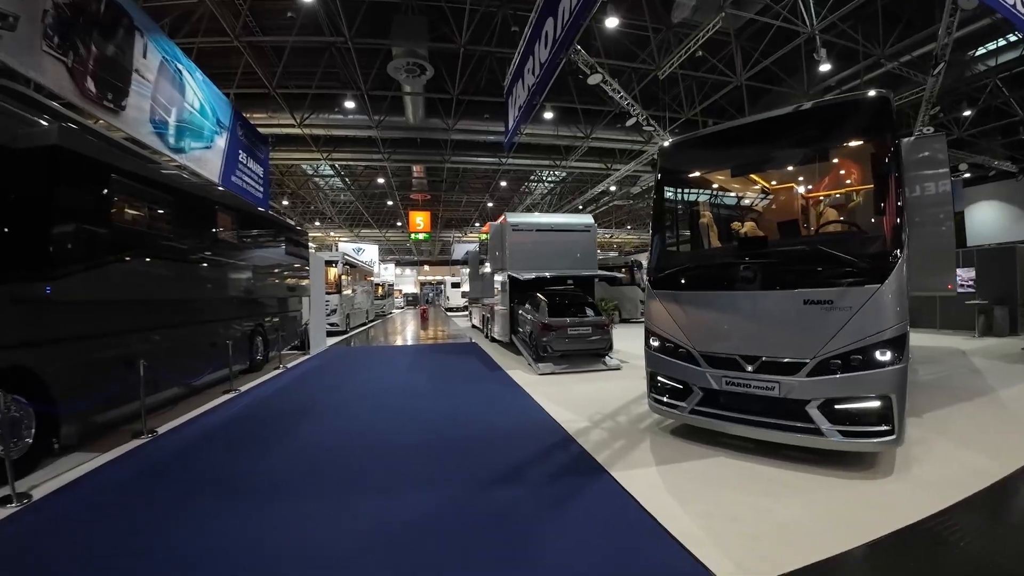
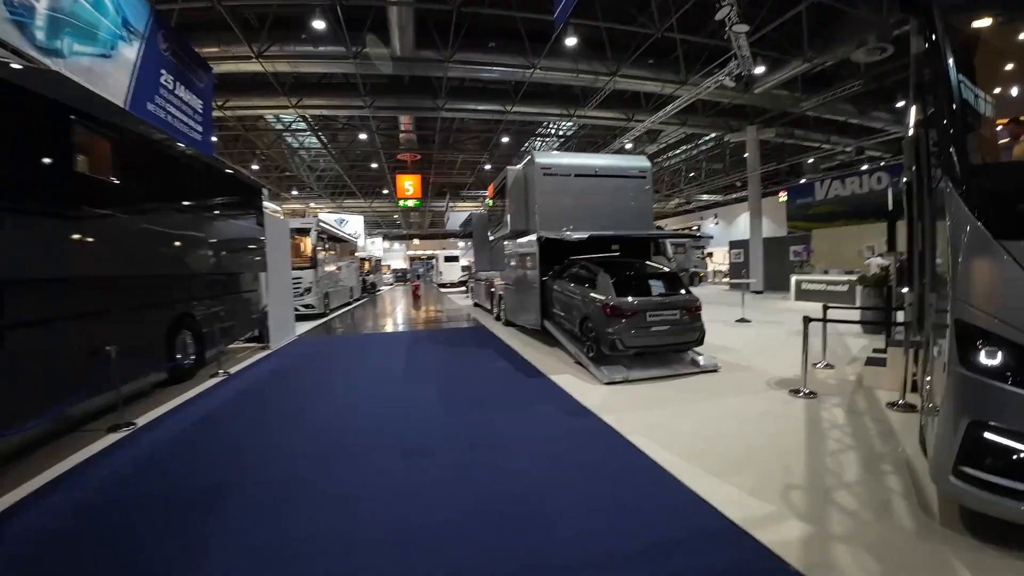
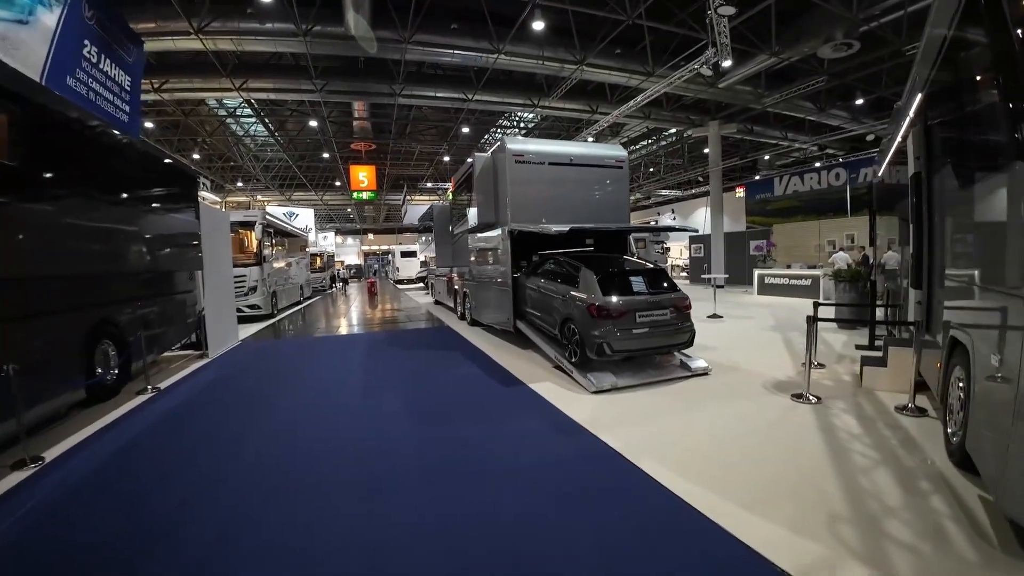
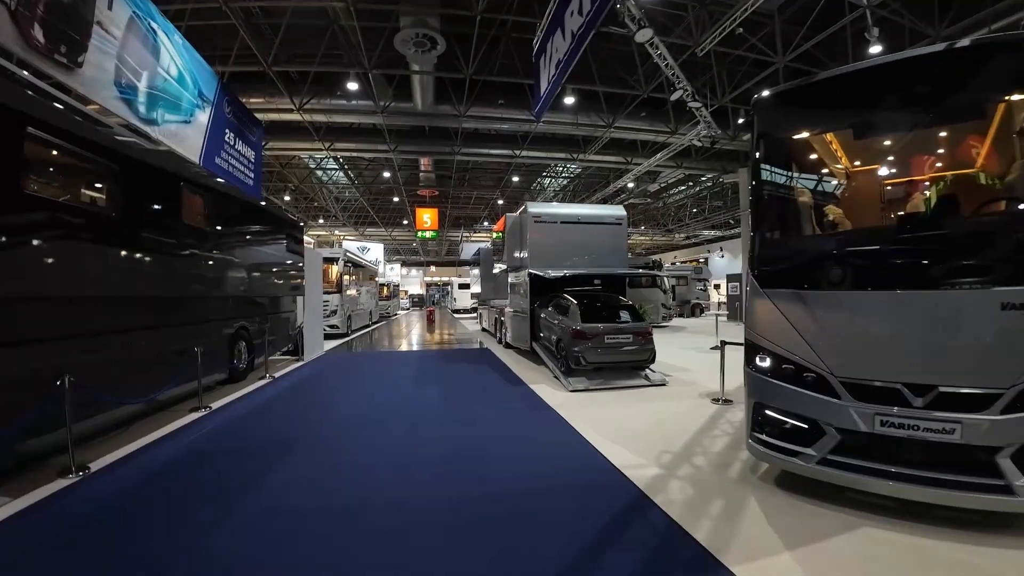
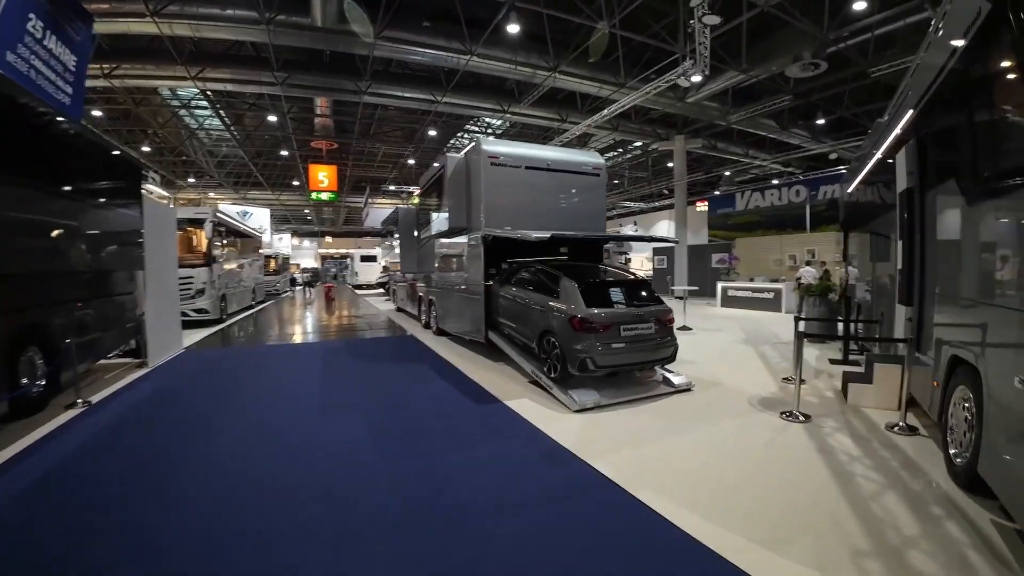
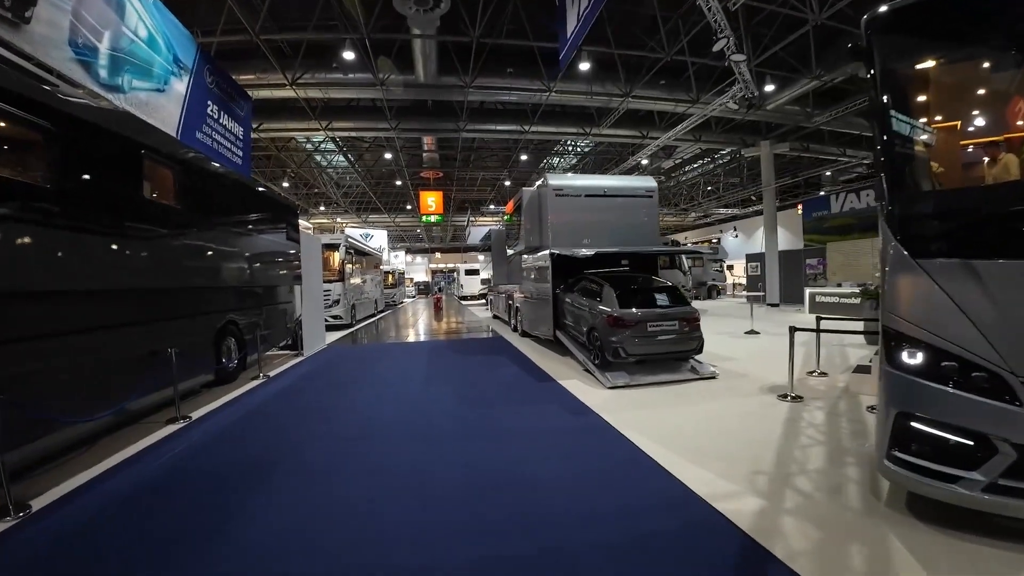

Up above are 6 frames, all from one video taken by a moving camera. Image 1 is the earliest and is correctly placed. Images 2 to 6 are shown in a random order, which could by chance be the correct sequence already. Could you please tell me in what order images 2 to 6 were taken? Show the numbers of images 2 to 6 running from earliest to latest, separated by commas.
4, 6, 2, 3, 5
